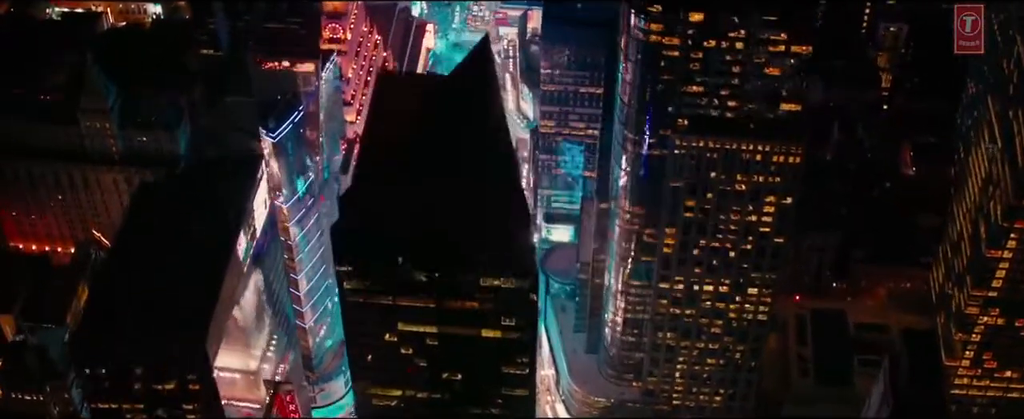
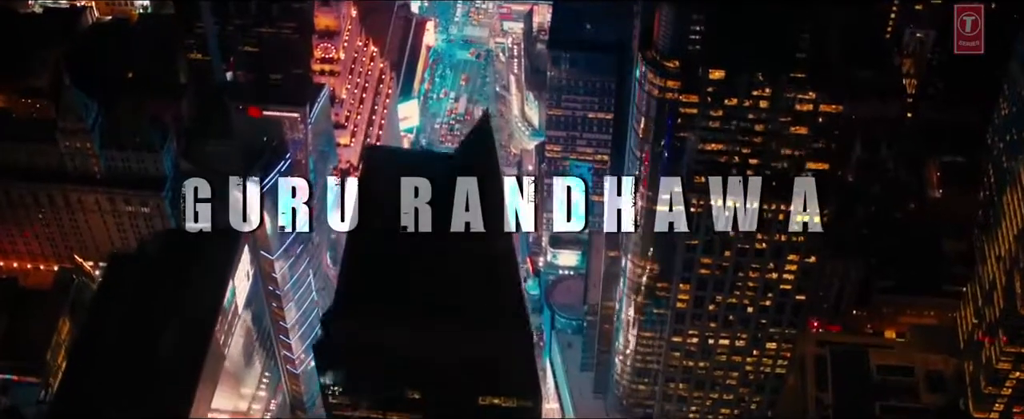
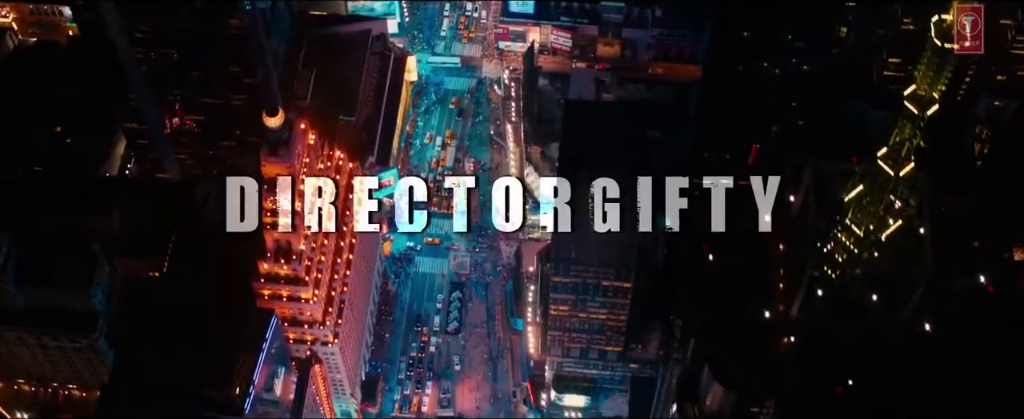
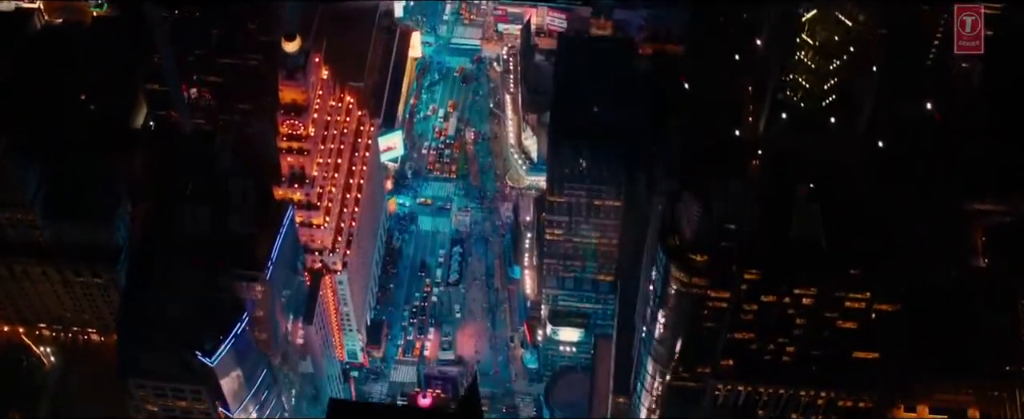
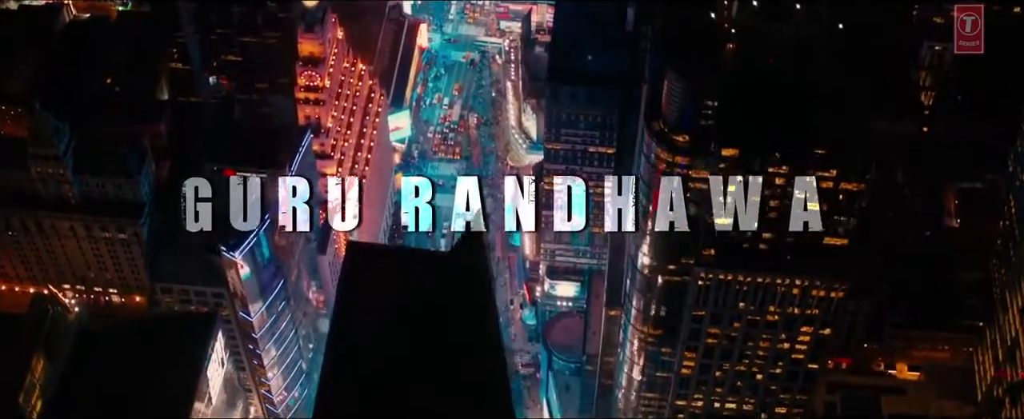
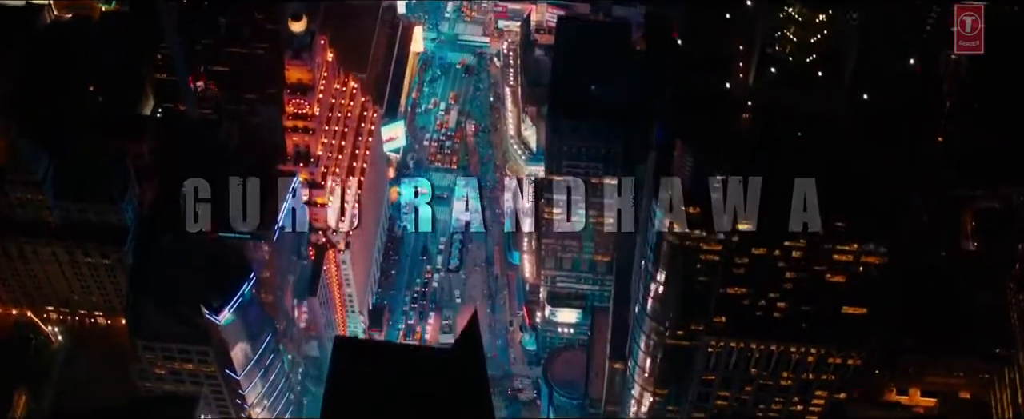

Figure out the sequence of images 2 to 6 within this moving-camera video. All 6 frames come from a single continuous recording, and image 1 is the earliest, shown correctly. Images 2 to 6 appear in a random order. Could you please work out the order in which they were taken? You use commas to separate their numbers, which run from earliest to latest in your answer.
2, 5, 6, 4, 3
